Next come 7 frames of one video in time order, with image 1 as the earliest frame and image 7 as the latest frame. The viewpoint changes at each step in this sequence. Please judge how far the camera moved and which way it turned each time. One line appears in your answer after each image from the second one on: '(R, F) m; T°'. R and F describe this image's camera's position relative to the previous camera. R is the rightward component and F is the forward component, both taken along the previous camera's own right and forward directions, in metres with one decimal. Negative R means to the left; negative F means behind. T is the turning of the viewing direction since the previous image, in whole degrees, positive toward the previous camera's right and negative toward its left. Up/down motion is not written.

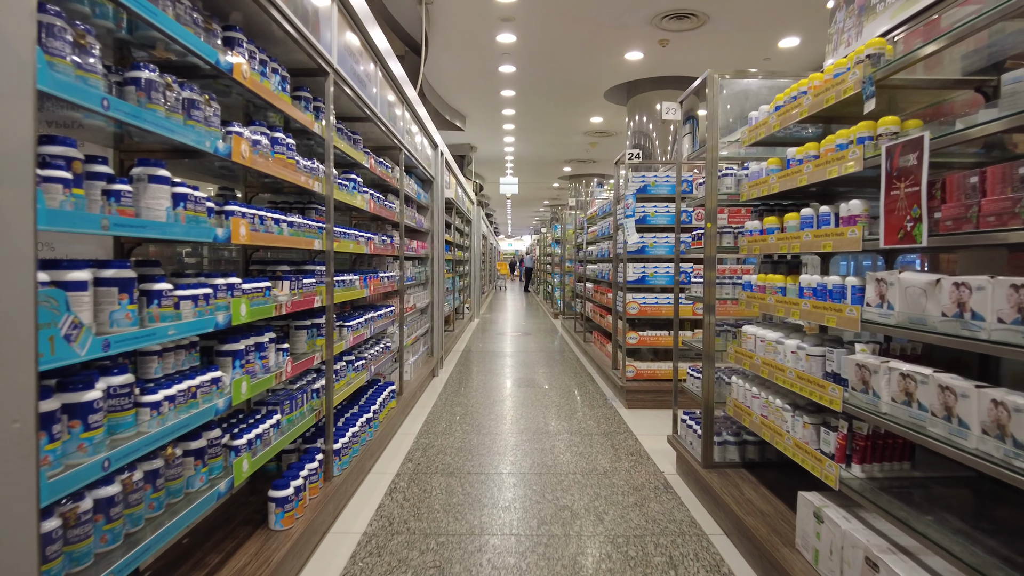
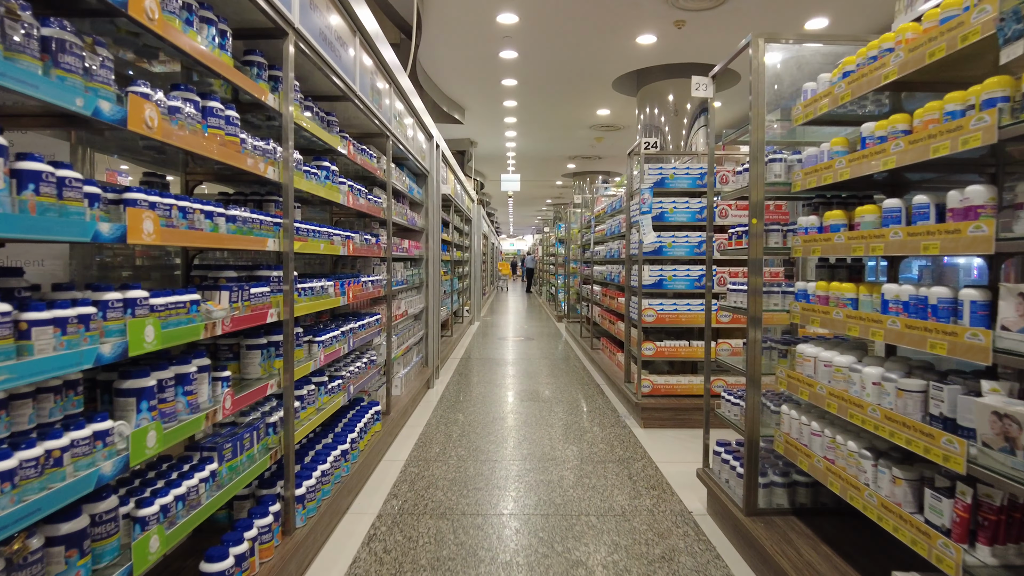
(0.0, +0.4) m; 0°
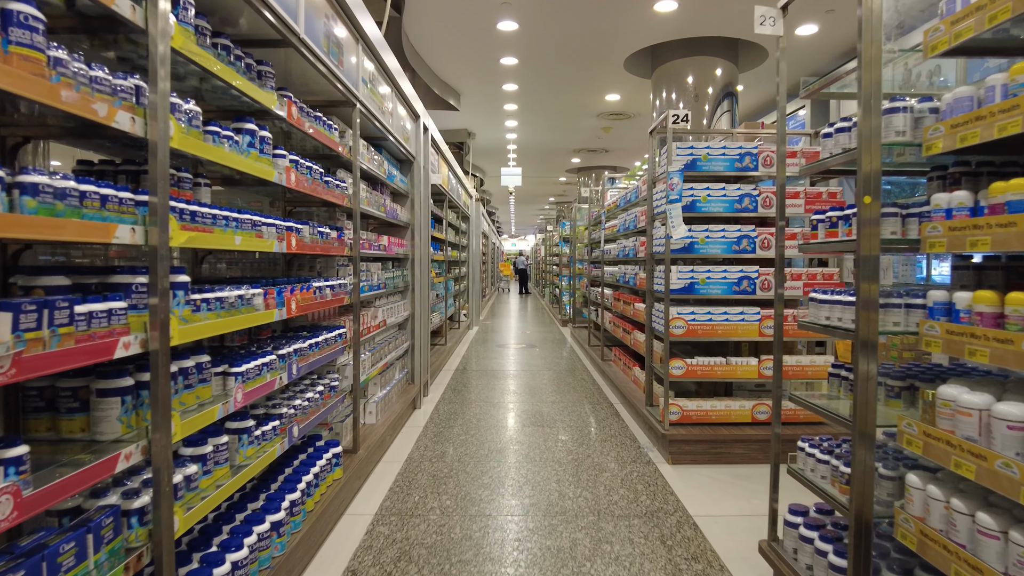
(0.0, +0.7) m; 0°
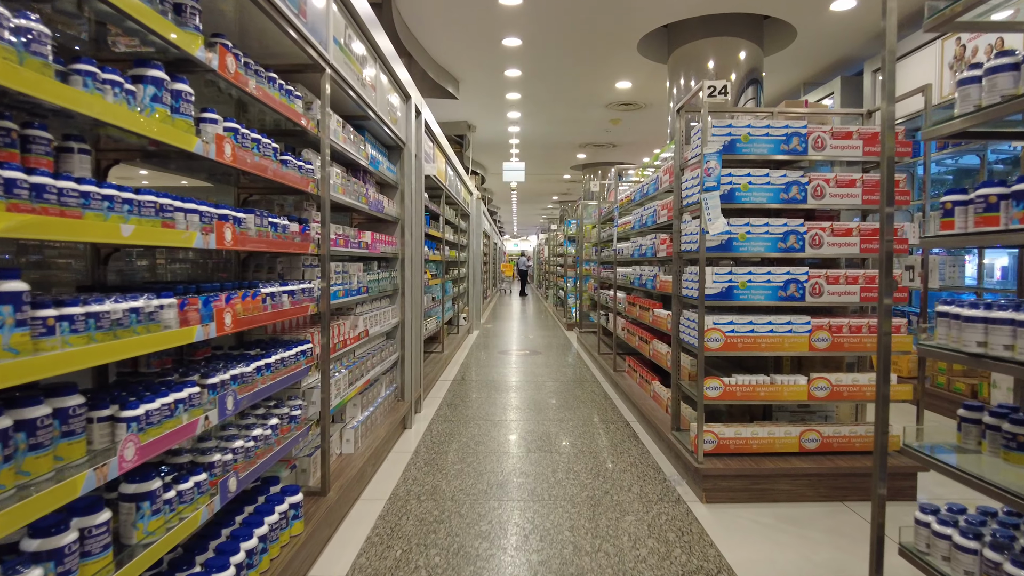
(0.0, +0.5) m; 0°
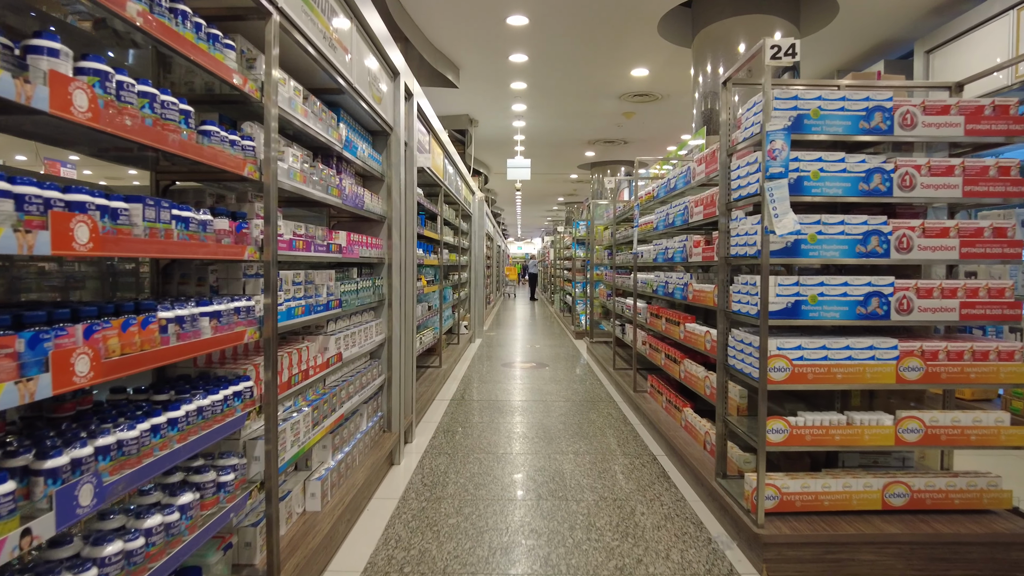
(0.0, +0.6) m; 0°
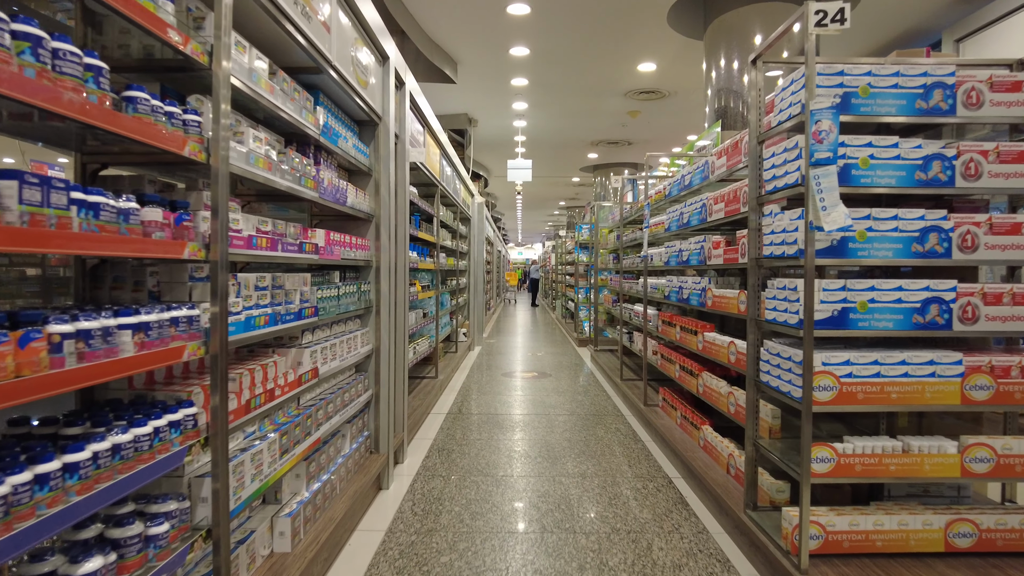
(0.0, +0.3) m; 0°
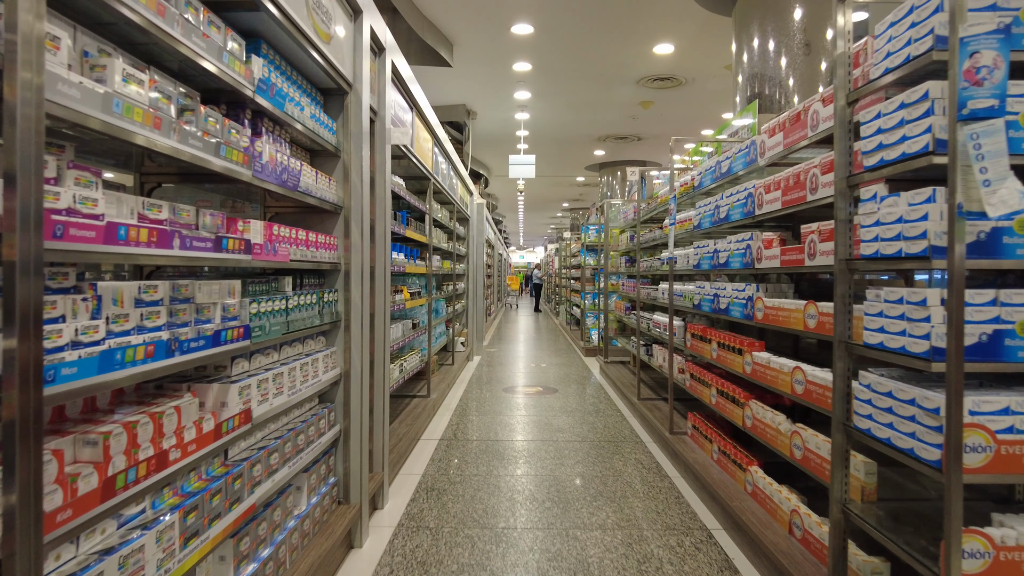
(0.0, +0.6) m; 0°
